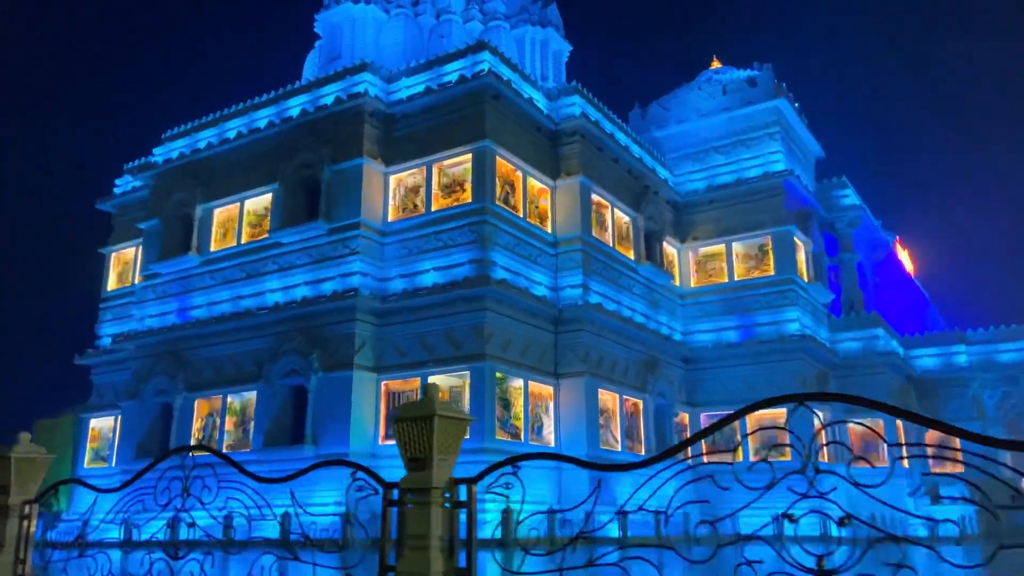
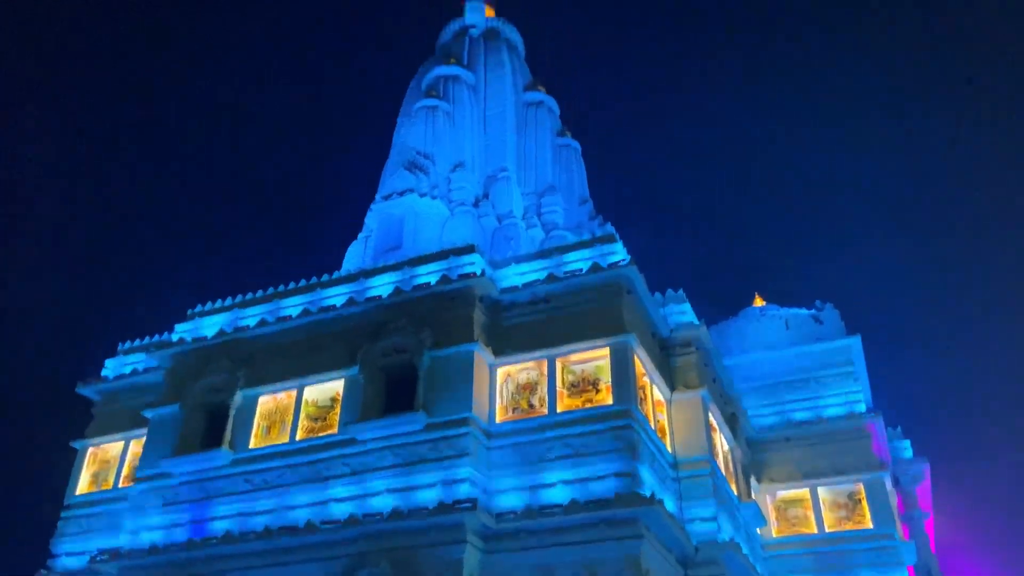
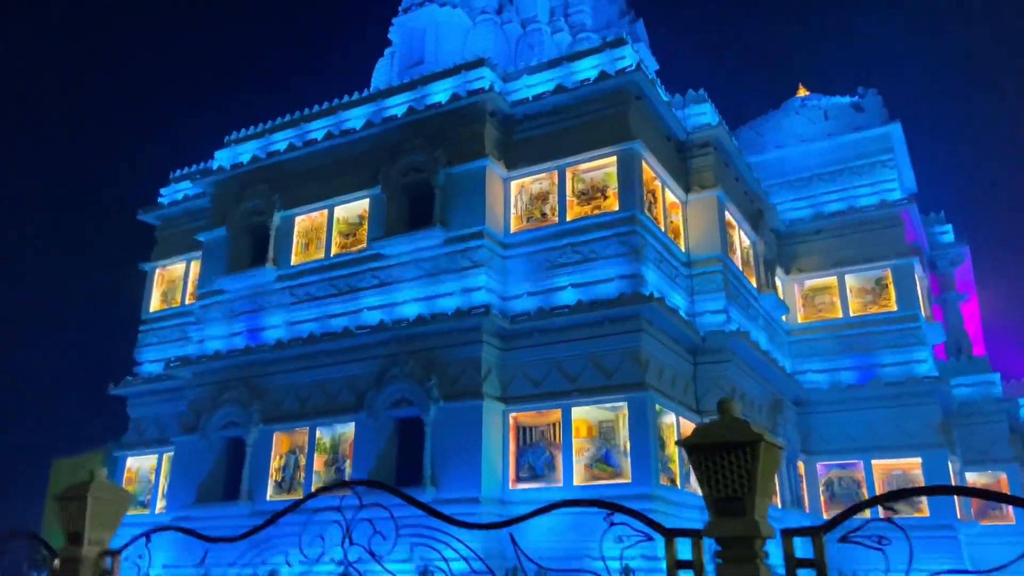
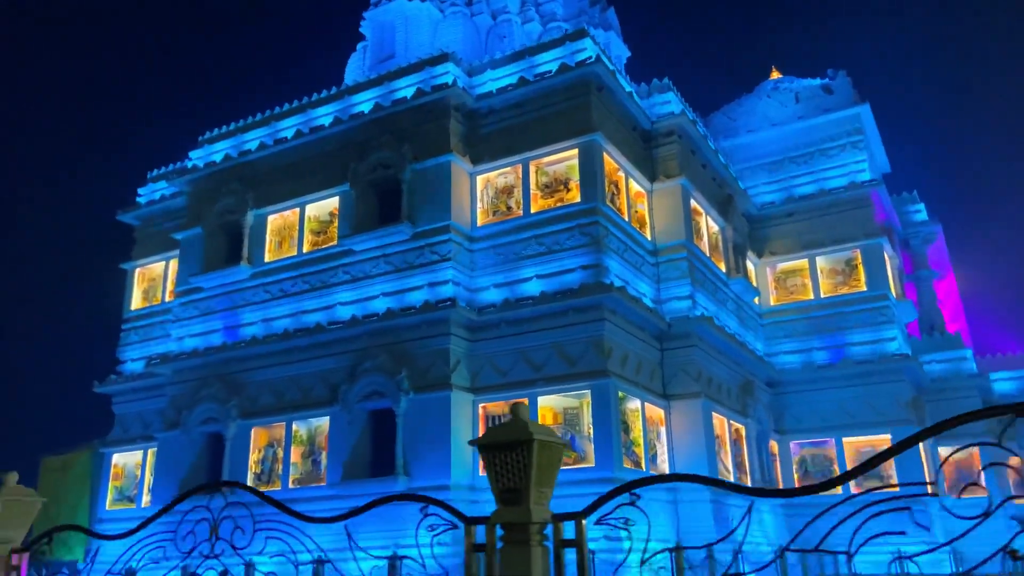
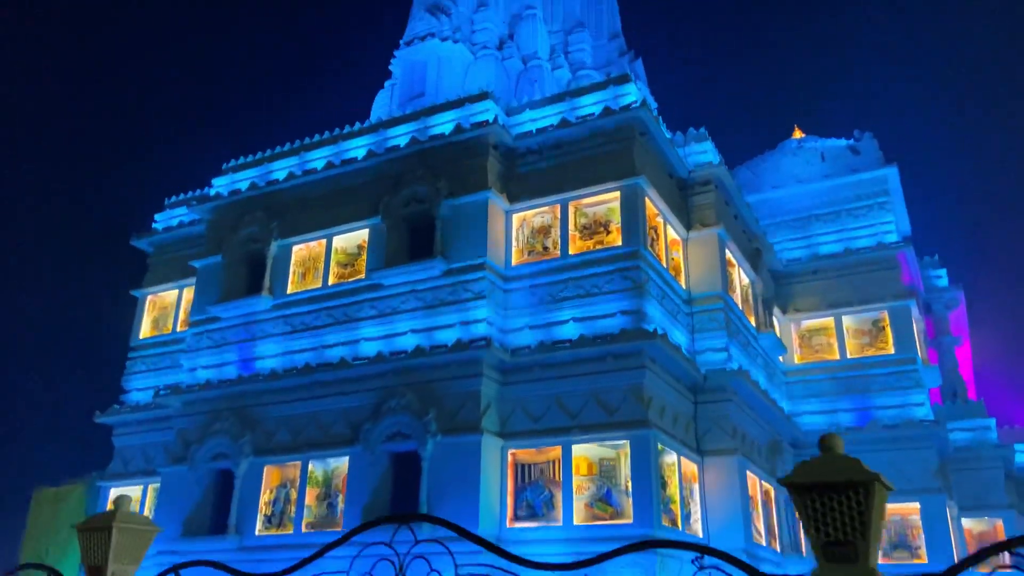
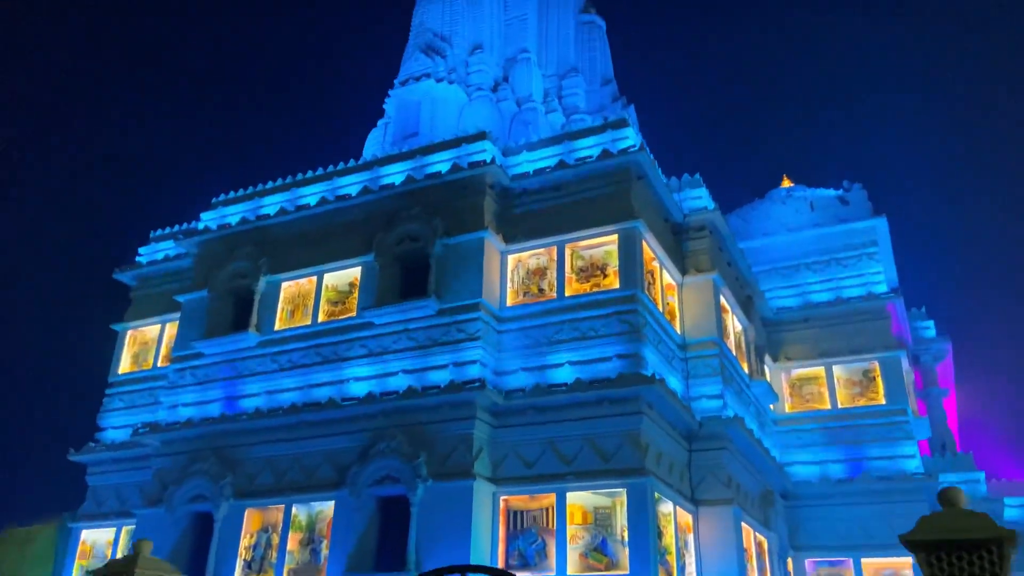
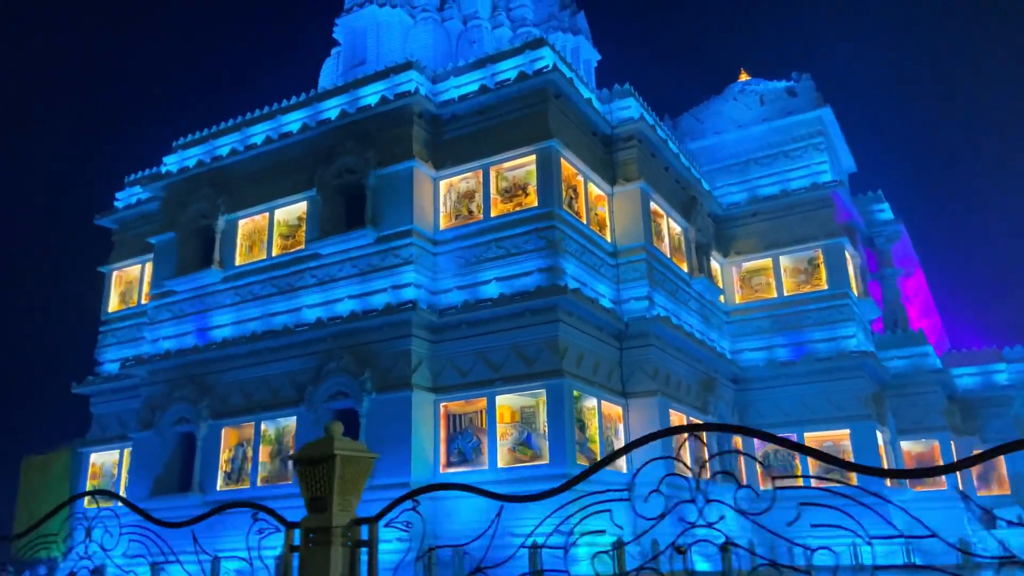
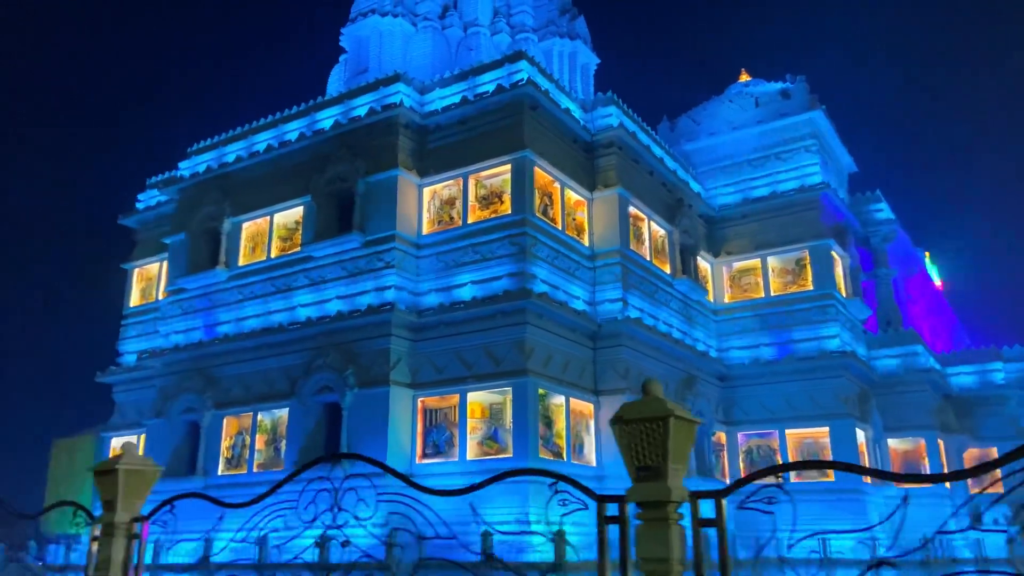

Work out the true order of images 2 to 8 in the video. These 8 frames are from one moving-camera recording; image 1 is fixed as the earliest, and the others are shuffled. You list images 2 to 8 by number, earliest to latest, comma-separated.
8, 7, 4, 3, 5, 6, 2
